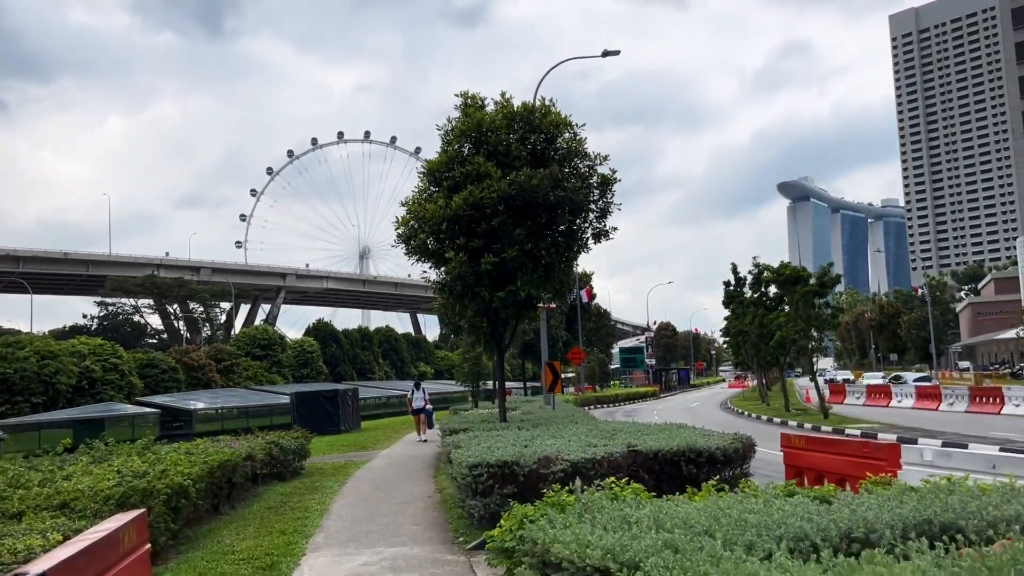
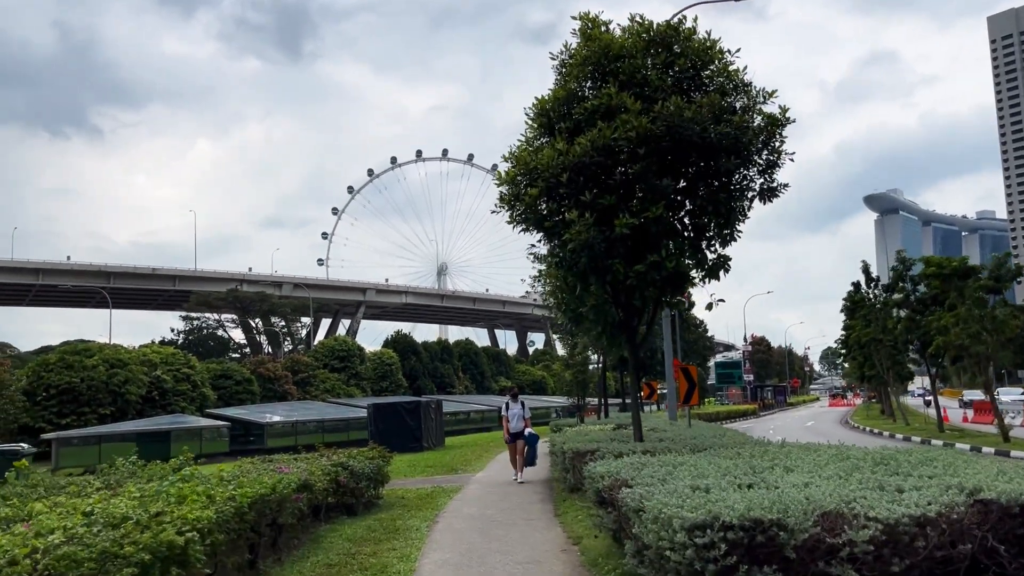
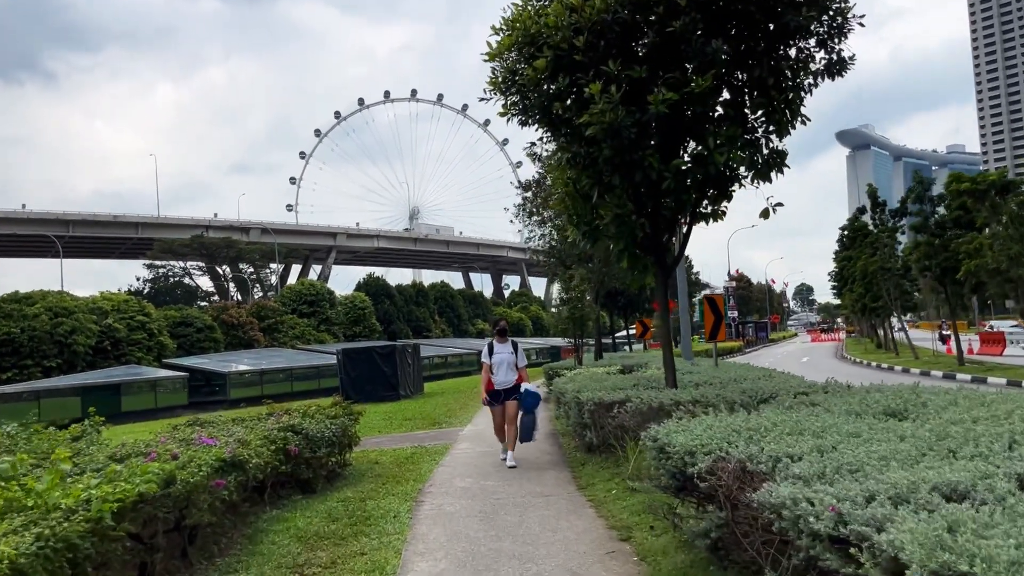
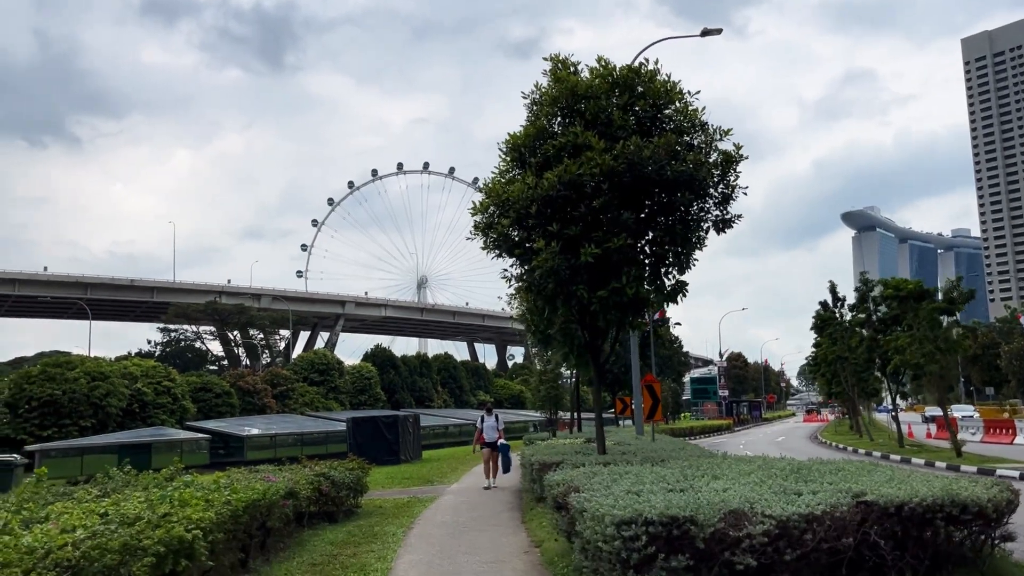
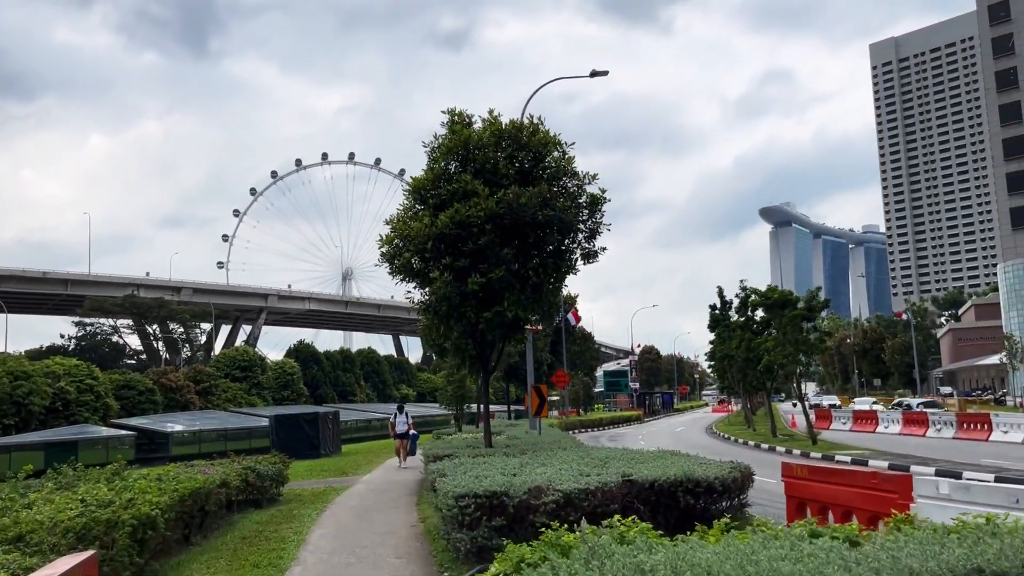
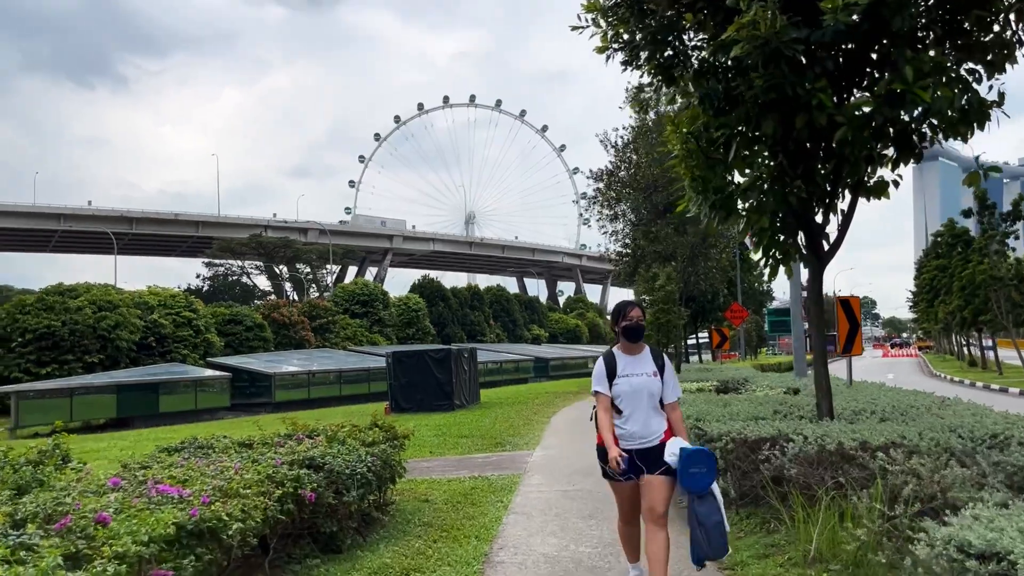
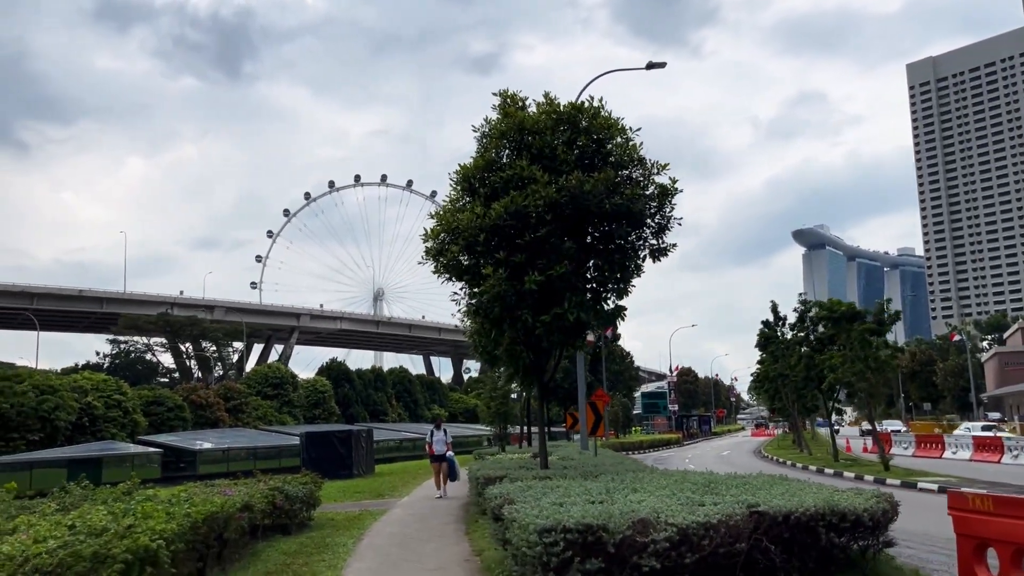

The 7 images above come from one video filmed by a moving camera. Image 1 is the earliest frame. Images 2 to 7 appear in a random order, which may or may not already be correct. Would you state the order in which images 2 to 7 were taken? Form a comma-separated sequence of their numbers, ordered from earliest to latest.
5, 7, 4, 2, 3, 6
